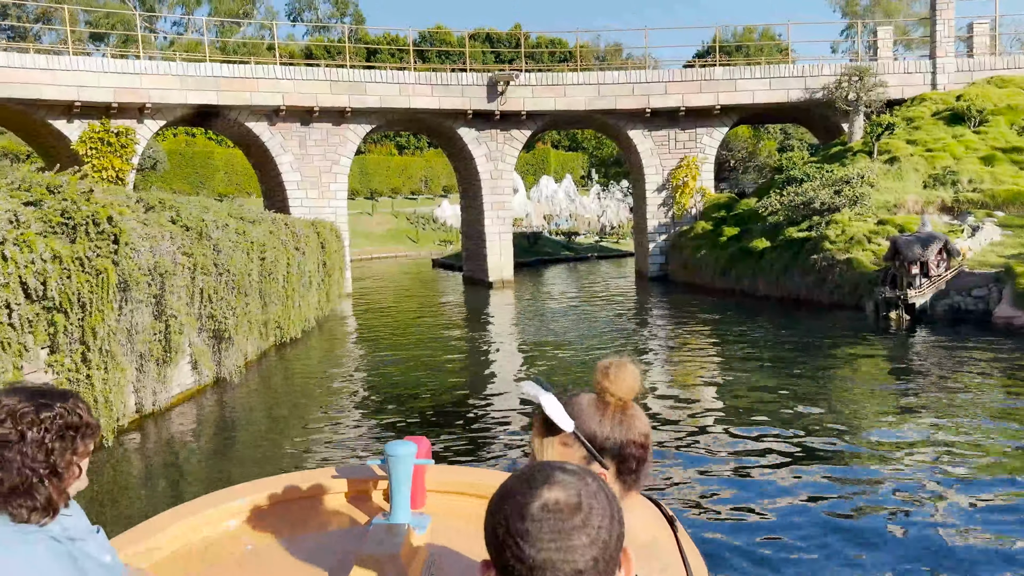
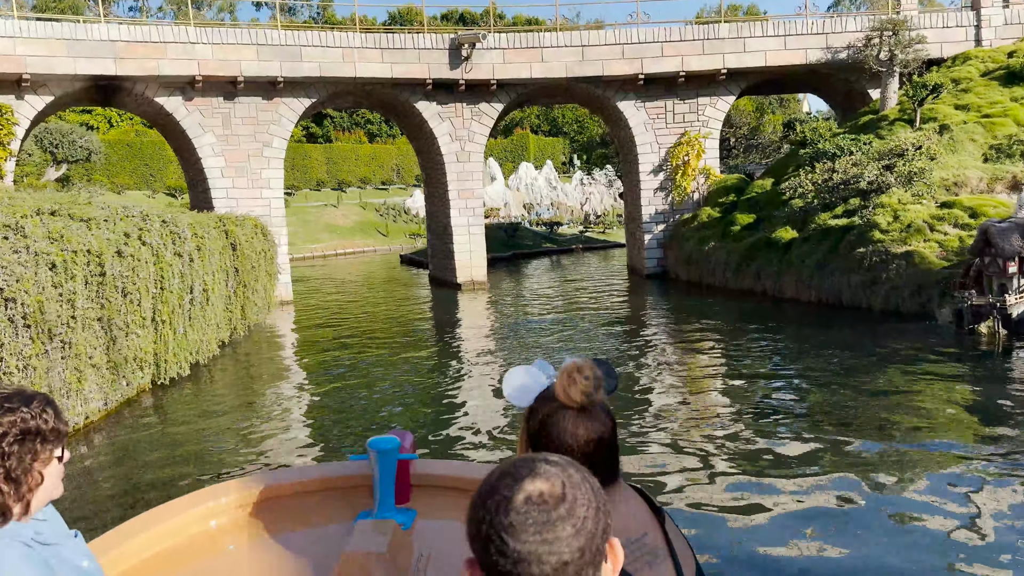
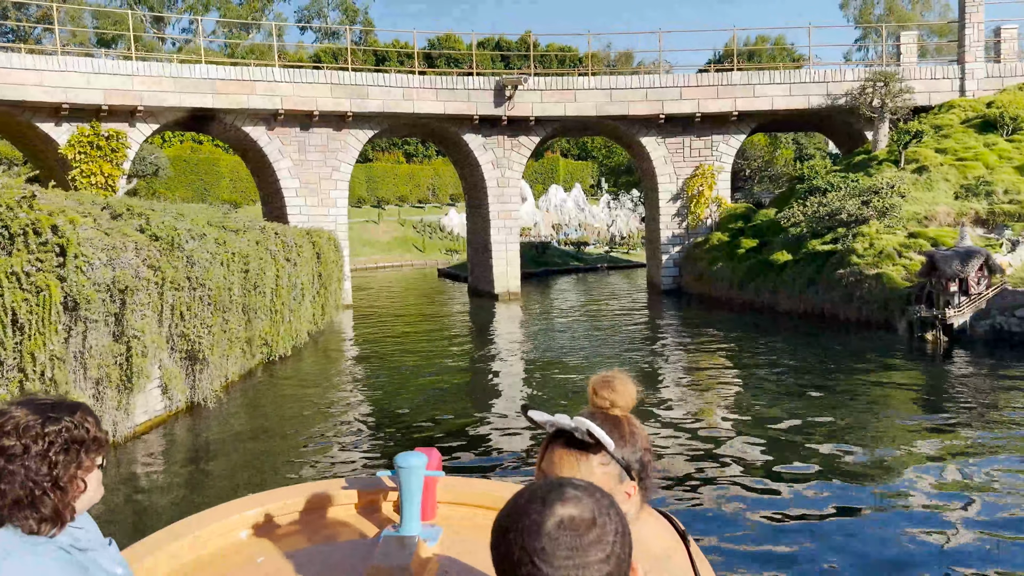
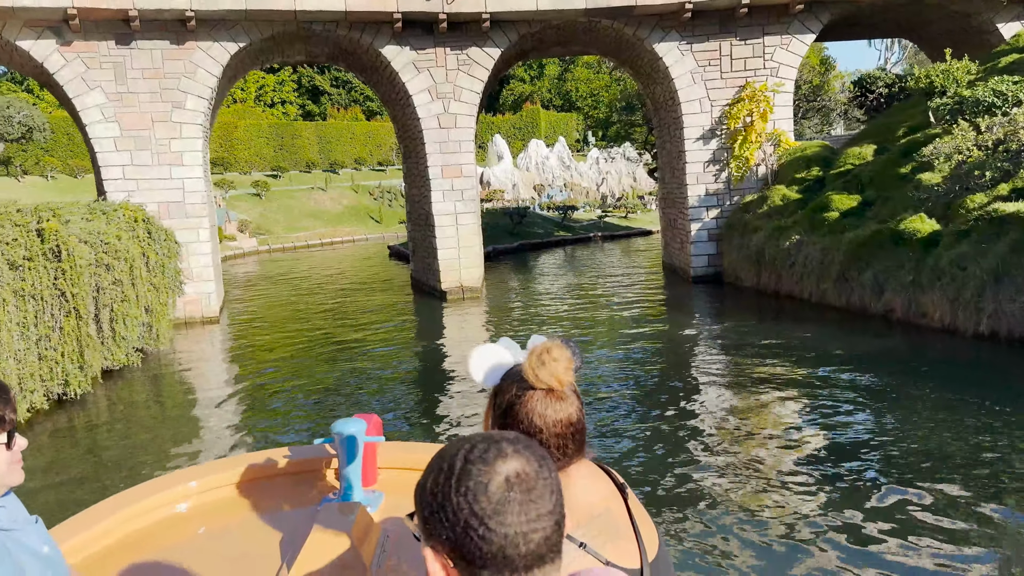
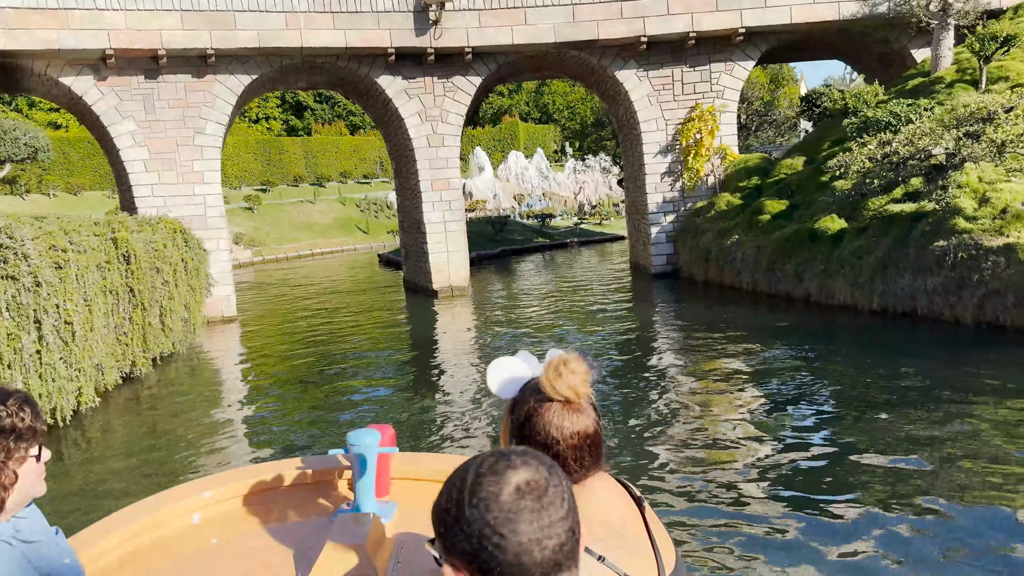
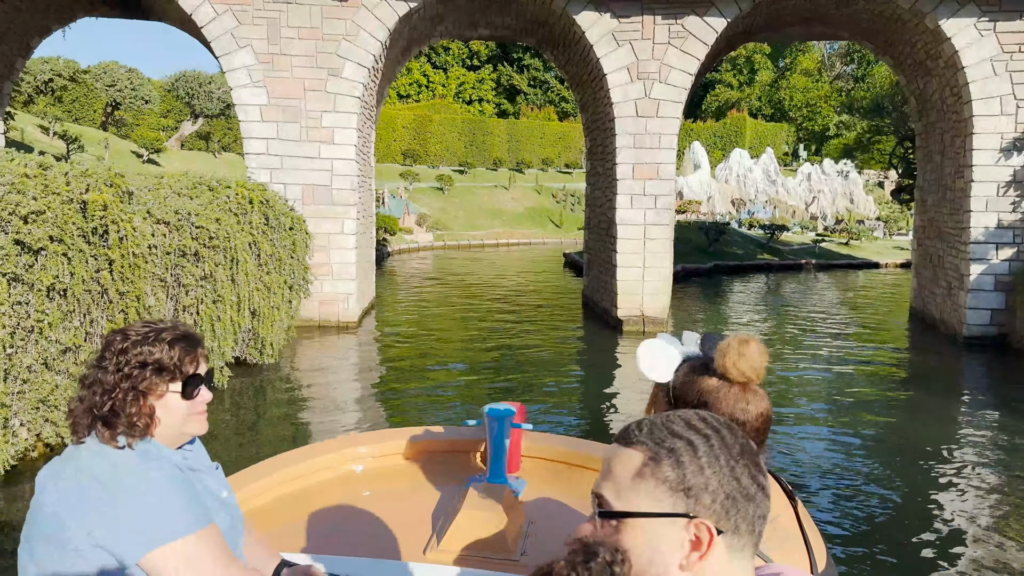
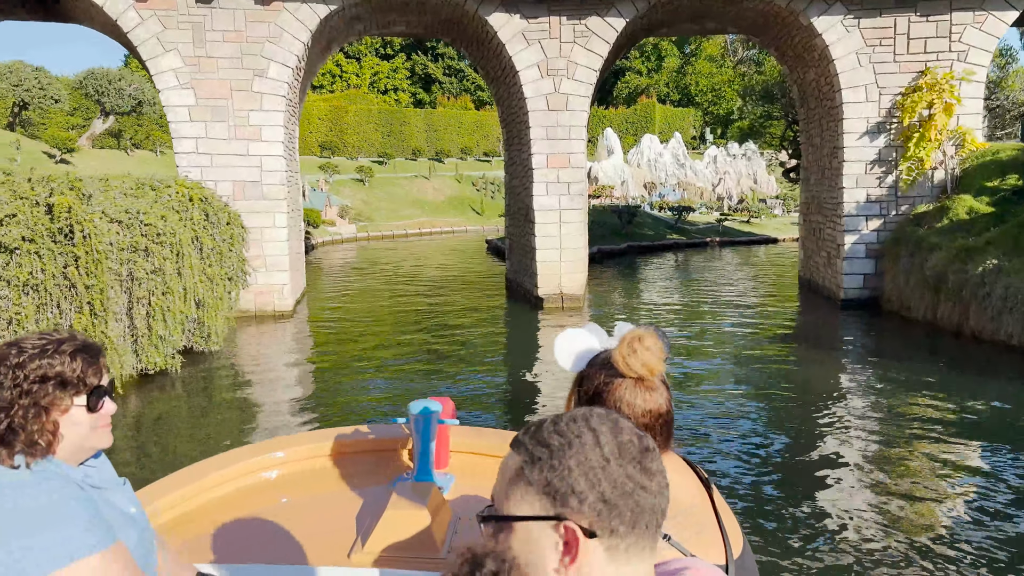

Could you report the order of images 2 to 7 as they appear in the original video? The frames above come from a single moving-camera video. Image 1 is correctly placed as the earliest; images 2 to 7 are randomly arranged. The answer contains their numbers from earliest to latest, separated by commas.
3, 2, 5, 4, 7, 6
